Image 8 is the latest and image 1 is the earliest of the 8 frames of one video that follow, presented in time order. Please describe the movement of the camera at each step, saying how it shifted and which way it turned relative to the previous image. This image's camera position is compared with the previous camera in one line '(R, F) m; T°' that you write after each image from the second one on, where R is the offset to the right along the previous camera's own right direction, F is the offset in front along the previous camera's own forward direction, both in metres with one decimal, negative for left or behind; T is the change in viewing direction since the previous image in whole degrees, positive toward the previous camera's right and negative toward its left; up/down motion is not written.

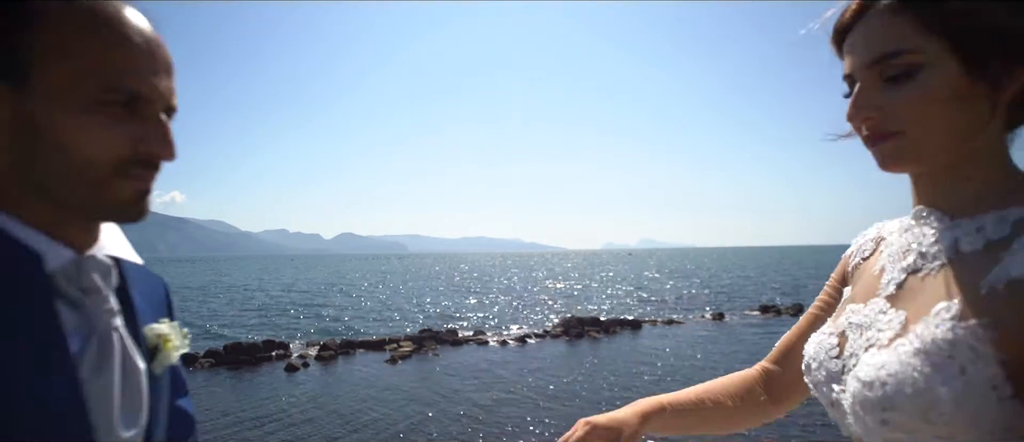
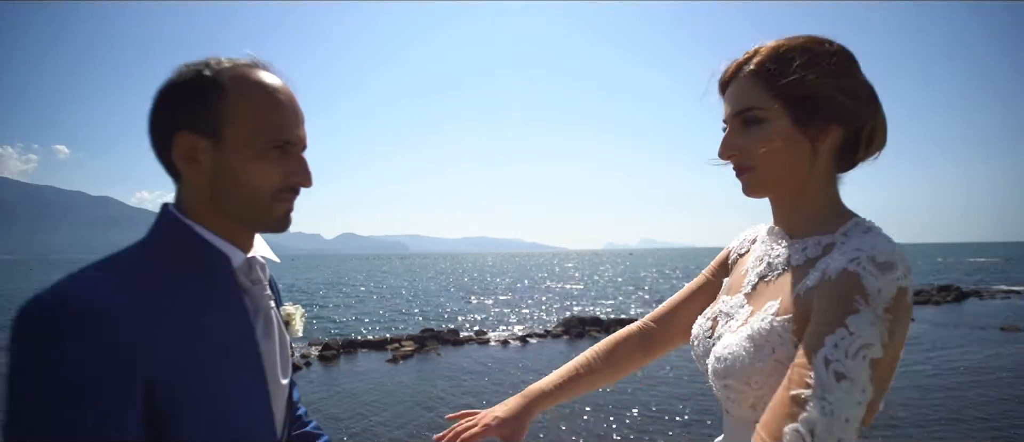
(0.0, -0.2) m; 0°
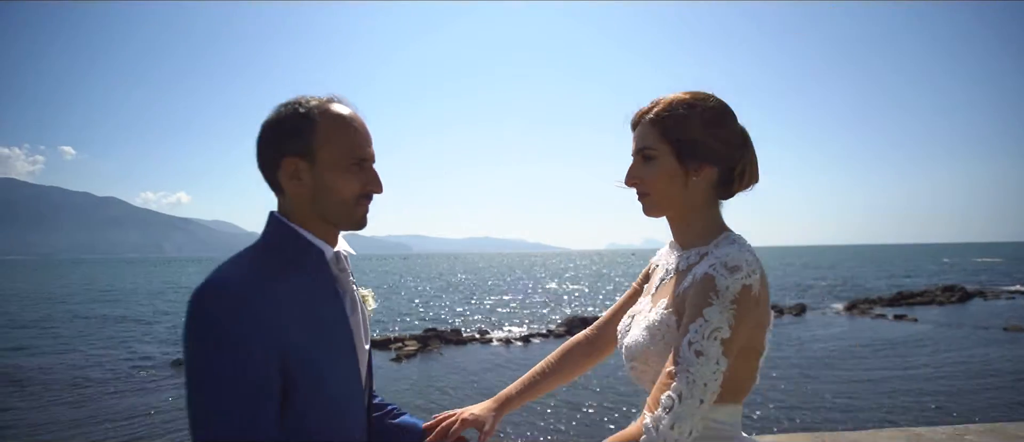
(0.0, -0.2) m; 0°
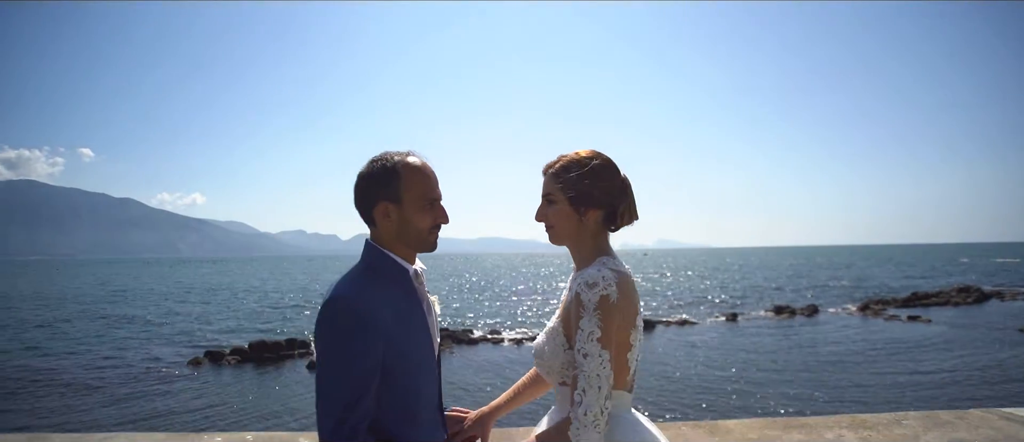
(+0.1, -0.2) m; -1°
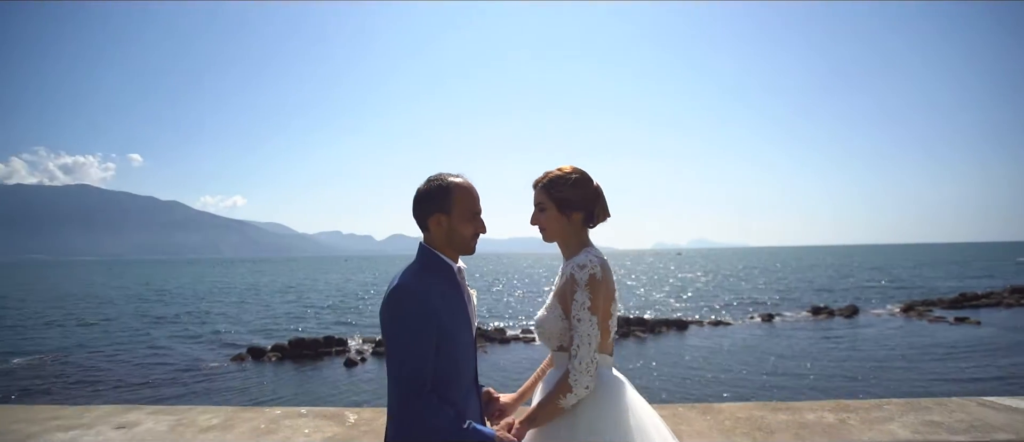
(+0.1, -0.3) m; -3°
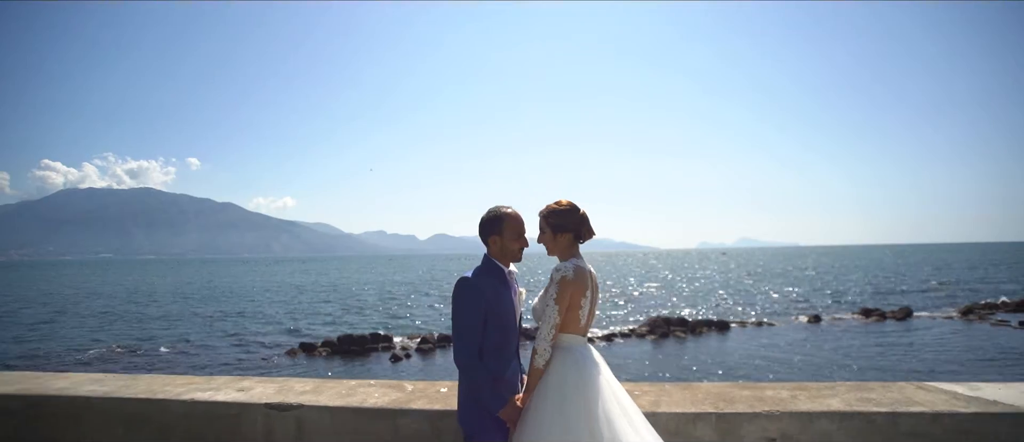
(+0.1, -0.5) m; -4°
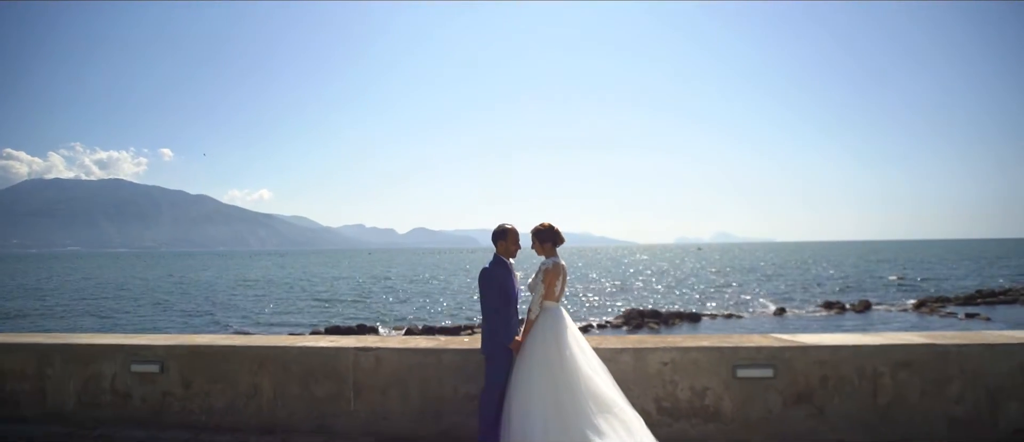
(-0.1, -1.4) m; +2°
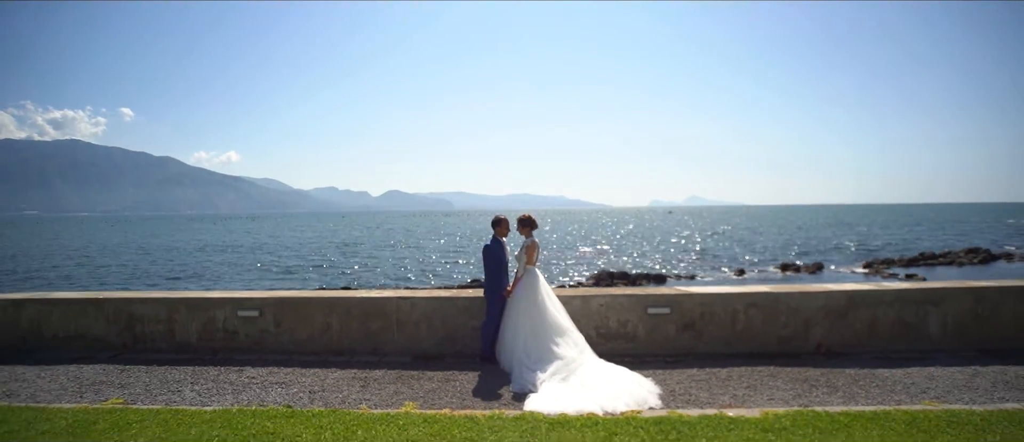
(-0.2, -1.8) m; +2°
